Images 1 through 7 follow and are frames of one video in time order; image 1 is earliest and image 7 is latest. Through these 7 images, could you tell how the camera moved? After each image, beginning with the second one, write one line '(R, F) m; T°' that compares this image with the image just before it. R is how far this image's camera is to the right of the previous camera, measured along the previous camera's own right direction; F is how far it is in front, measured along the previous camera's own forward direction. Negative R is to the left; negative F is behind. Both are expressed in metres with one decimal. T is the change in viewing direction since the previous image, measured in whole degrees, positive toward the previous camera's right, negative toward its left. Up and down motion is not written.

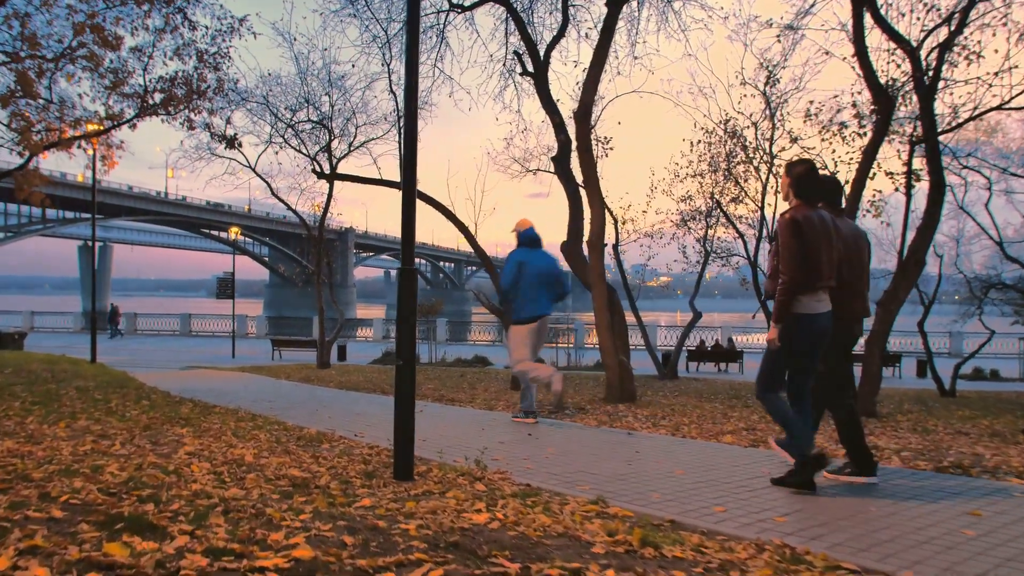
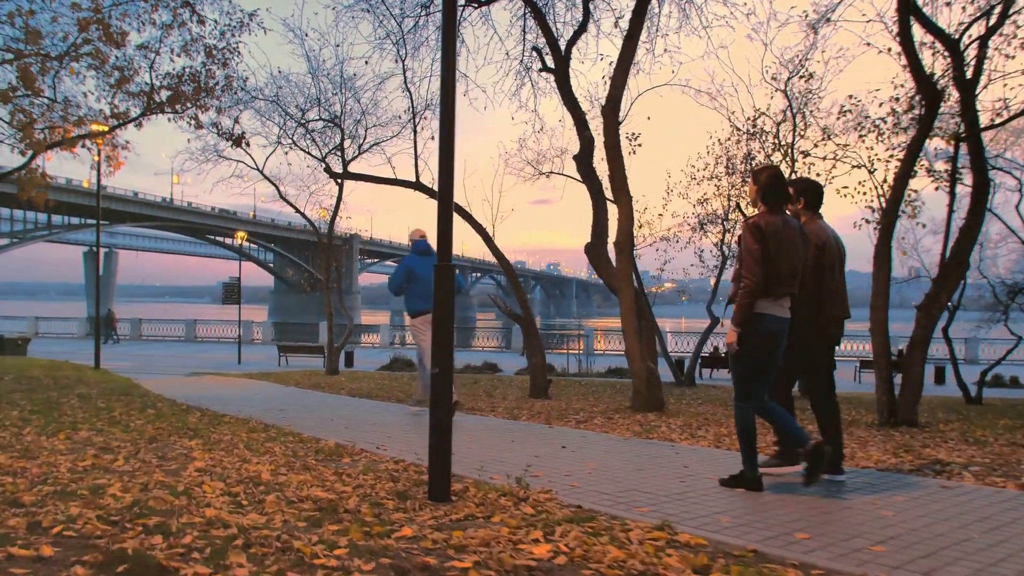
(-0.3, +0.5) m; 0°
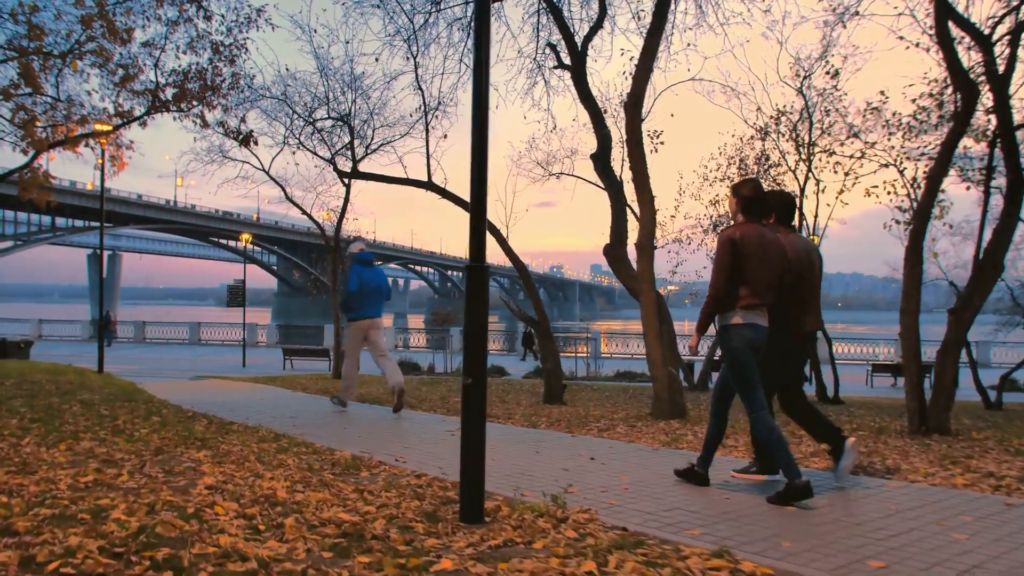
(-0.2, +0.4) m; 0°
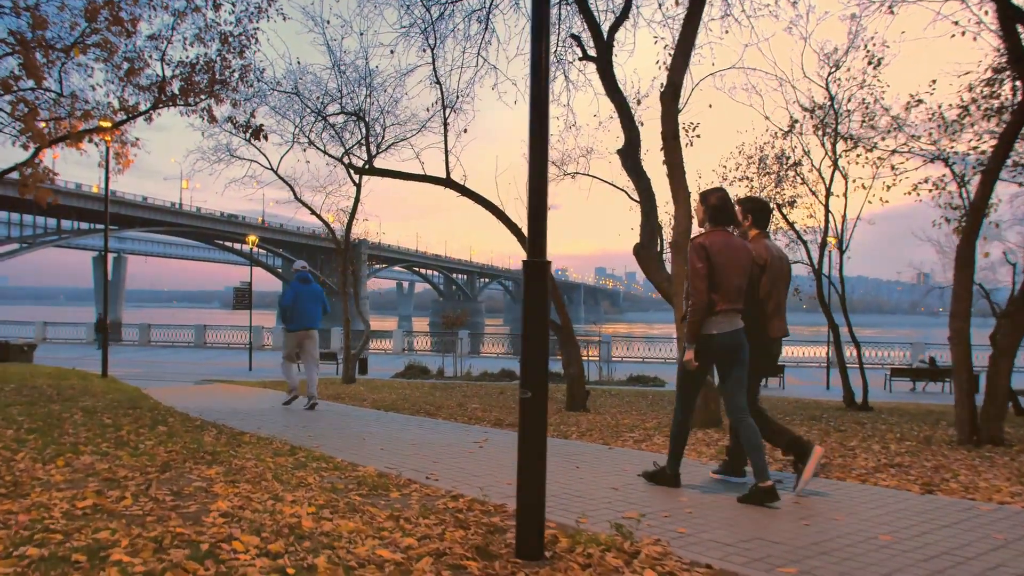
(-0.3, +0.6) m; 0°
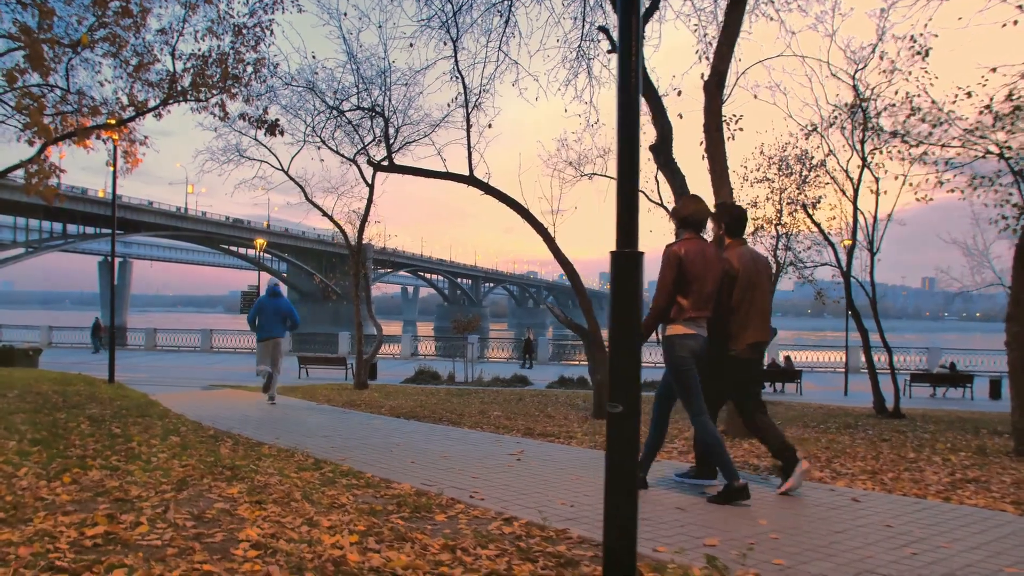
(-0.3, +0.5) m; 0°
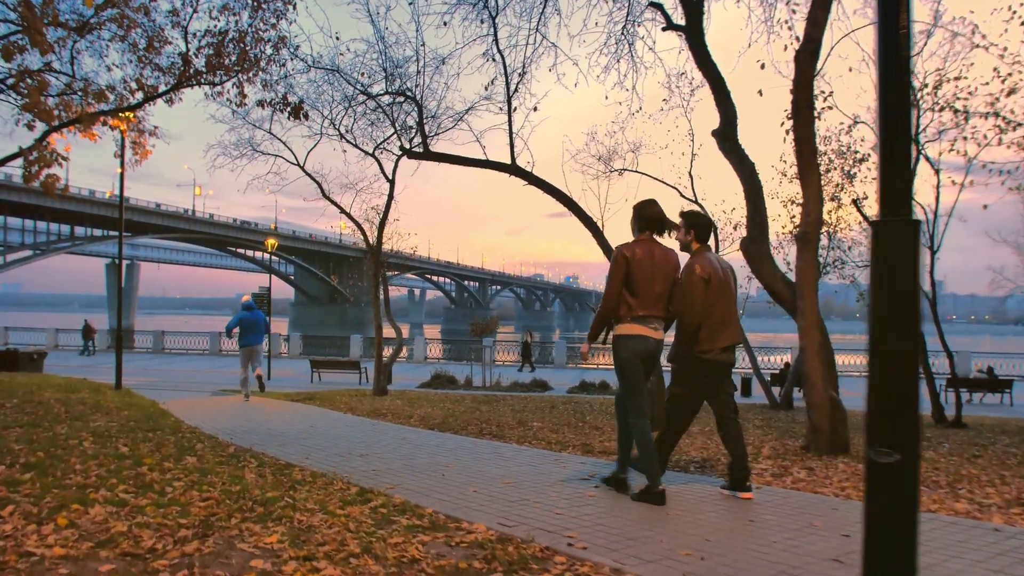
(-0.6, +1.0) m; 0°
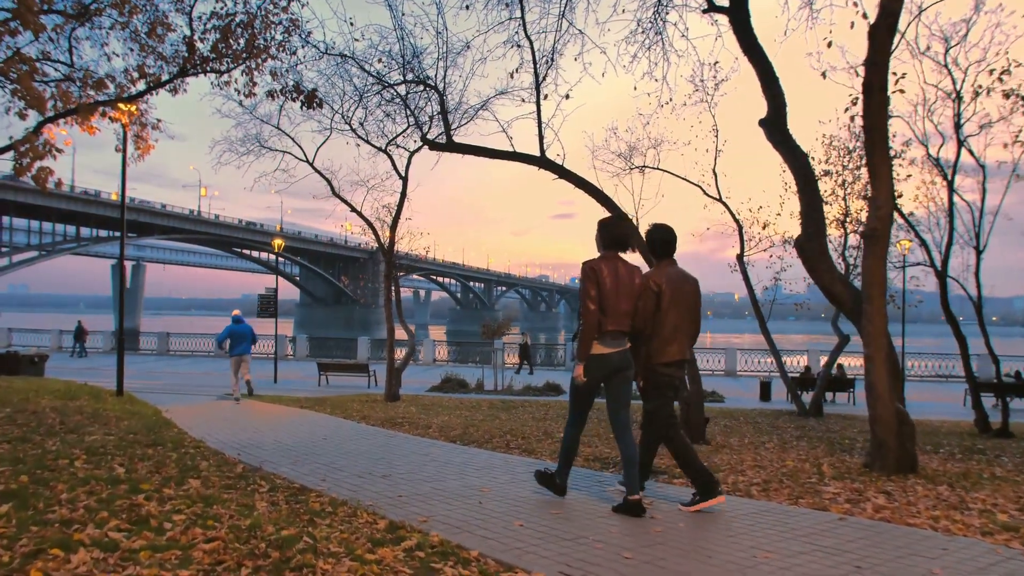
(-0.3, +0.7) m; 0°
